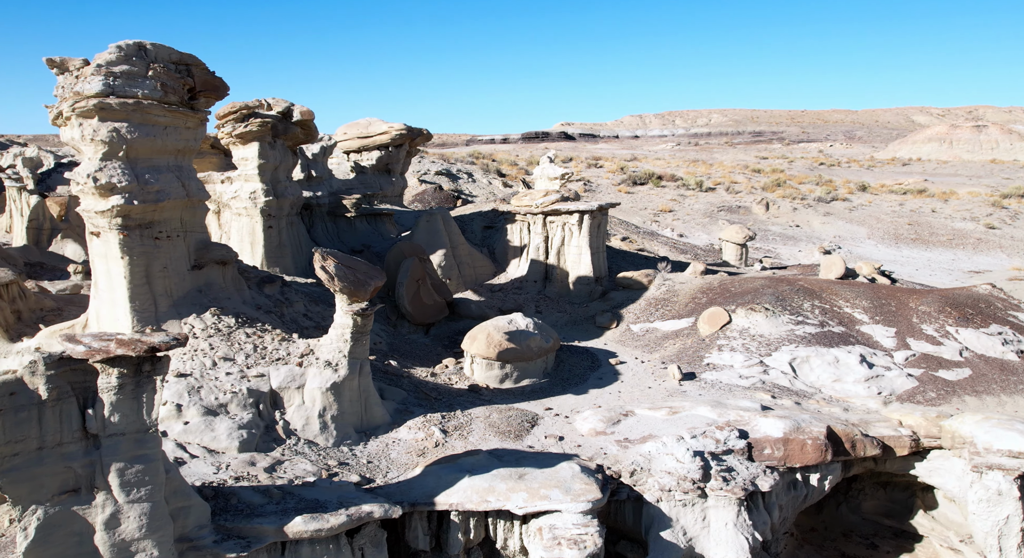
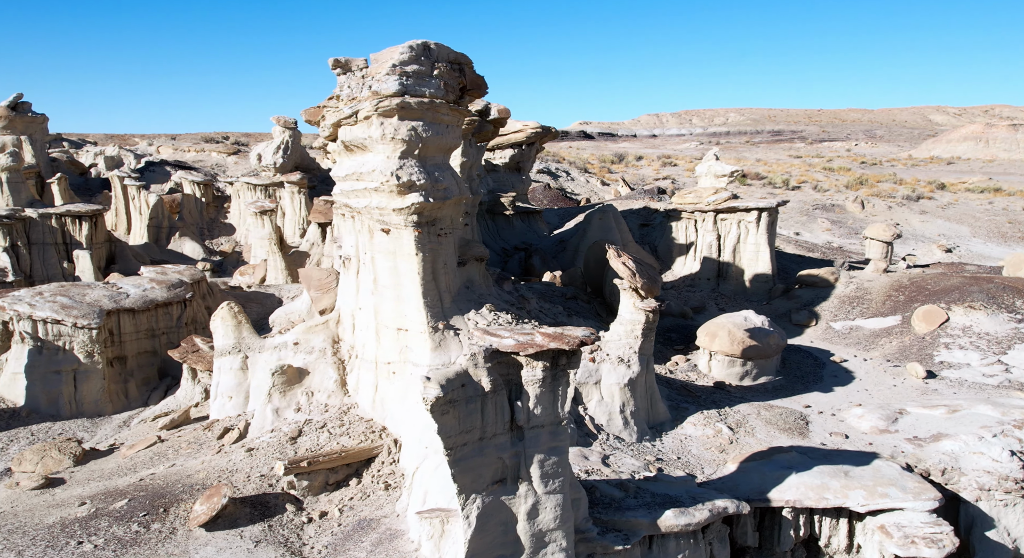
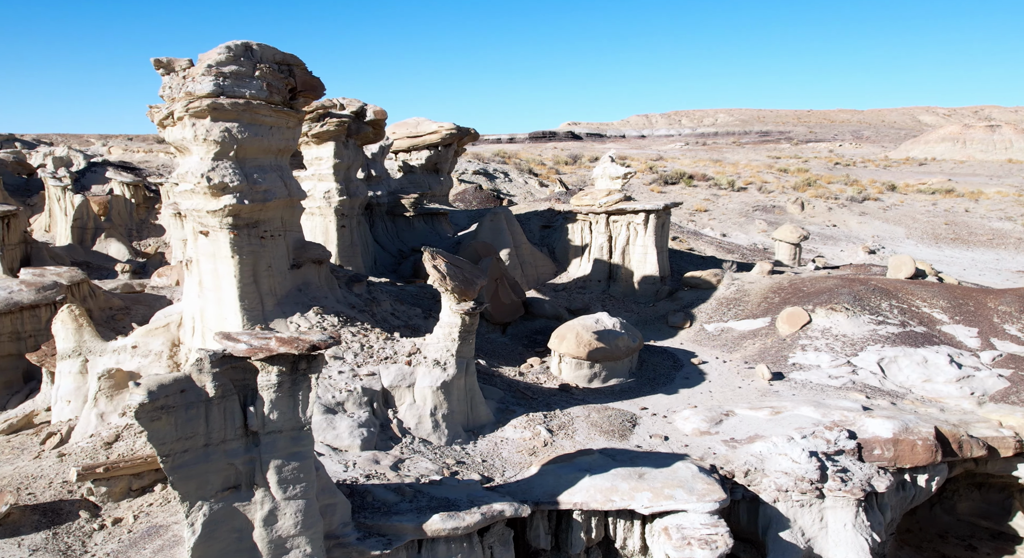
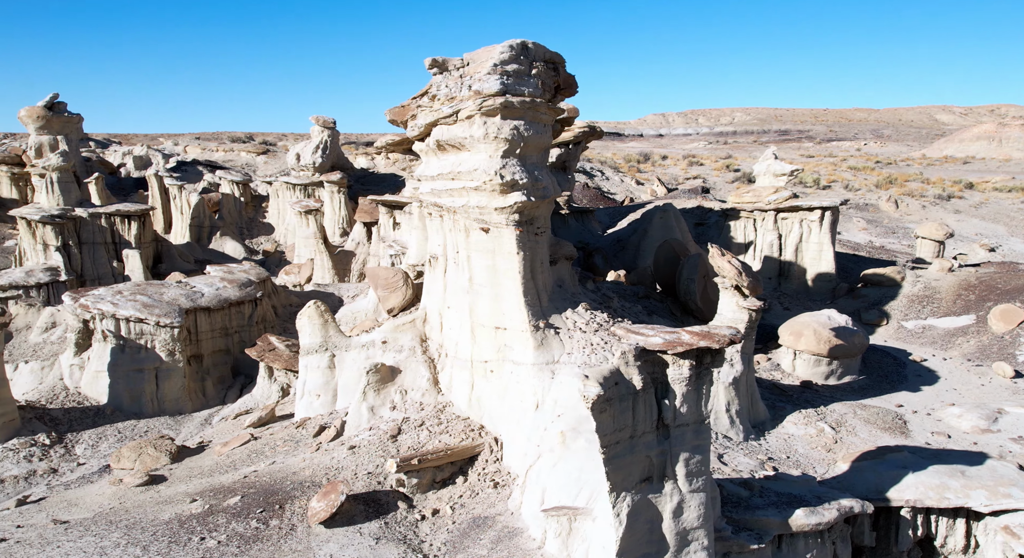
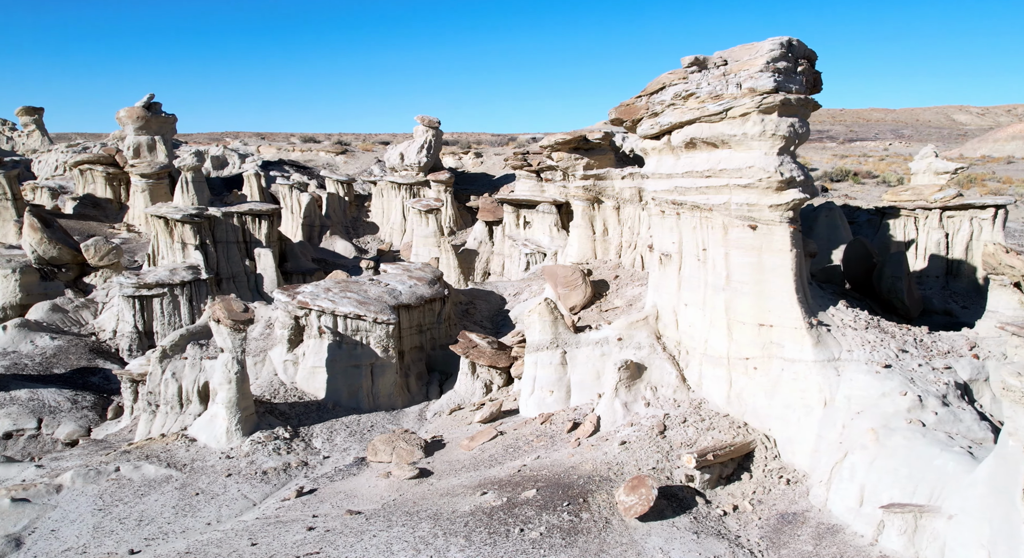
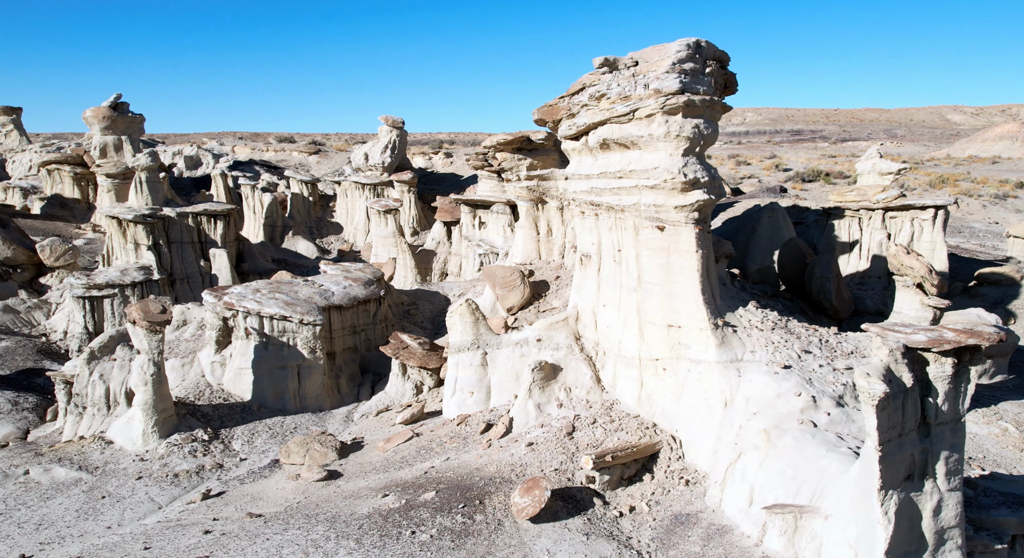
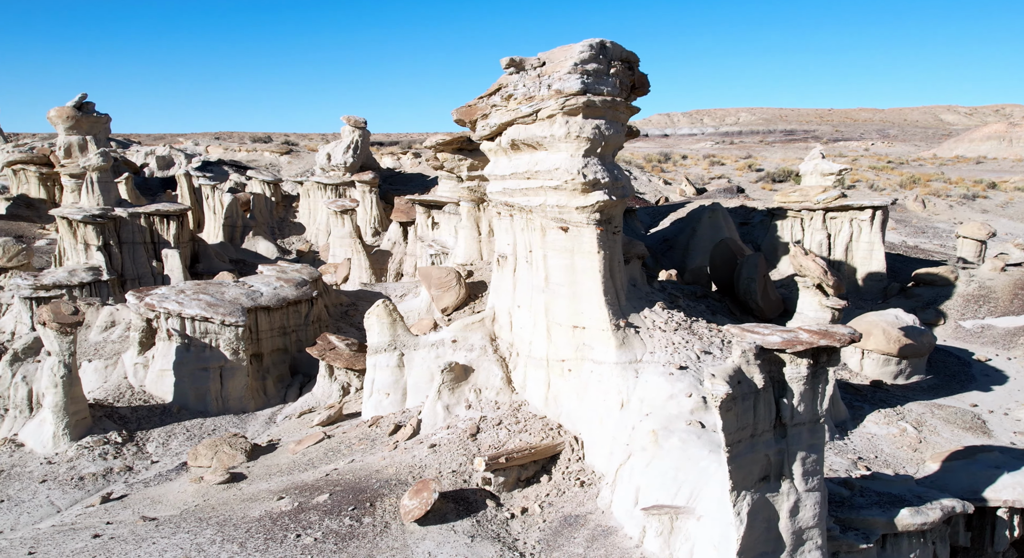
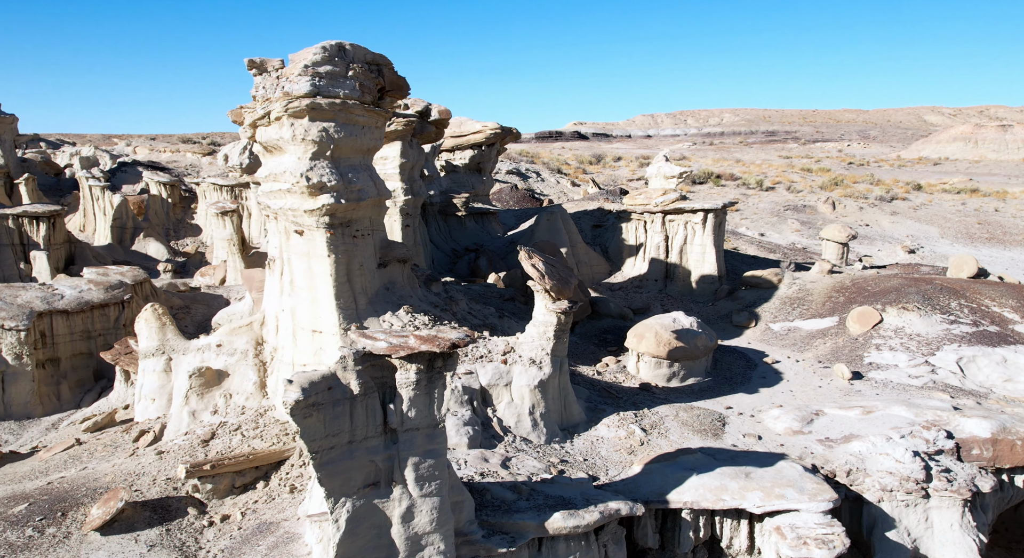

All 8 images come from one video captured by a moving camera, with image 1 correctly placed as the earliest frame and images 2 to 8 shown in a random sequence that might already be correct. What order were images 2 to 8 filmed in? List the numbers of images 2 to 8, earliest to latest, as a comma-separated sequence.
3, 8, 2, 4, 7, 6, 5
